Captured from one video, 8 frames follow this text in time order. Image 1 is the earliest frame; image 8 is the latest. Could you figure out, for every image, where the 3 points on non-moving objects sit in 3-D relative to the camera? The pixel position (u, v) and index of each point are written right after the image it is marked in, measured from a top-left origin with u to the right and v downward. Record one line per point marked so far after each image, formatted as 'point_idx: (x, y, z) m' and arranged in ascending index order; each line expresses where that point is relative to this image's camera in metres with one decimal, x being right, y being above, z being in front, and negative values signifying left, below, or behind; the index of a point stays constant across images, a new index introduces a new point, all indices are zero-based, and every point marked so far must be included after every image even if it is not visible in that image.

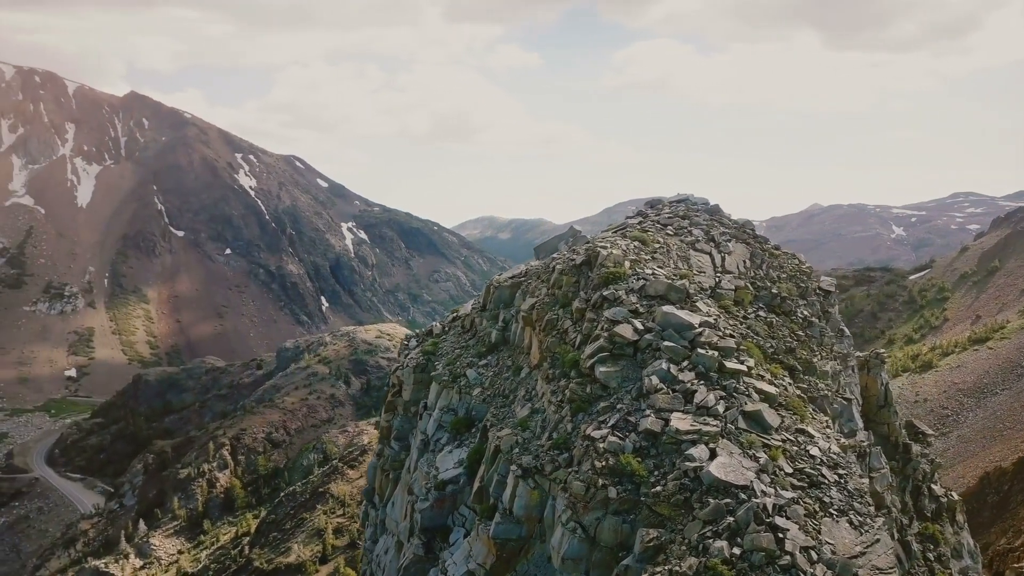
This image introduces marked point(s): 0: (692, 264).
0: (+4.1, +0.5, +18.1) m
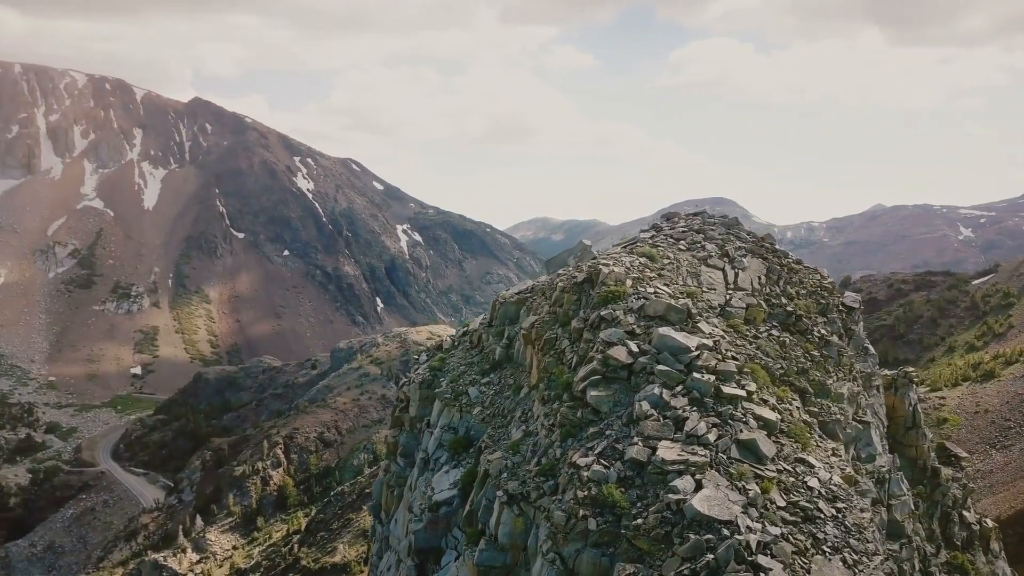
0: (+4.2, +0.2, +17.6) m
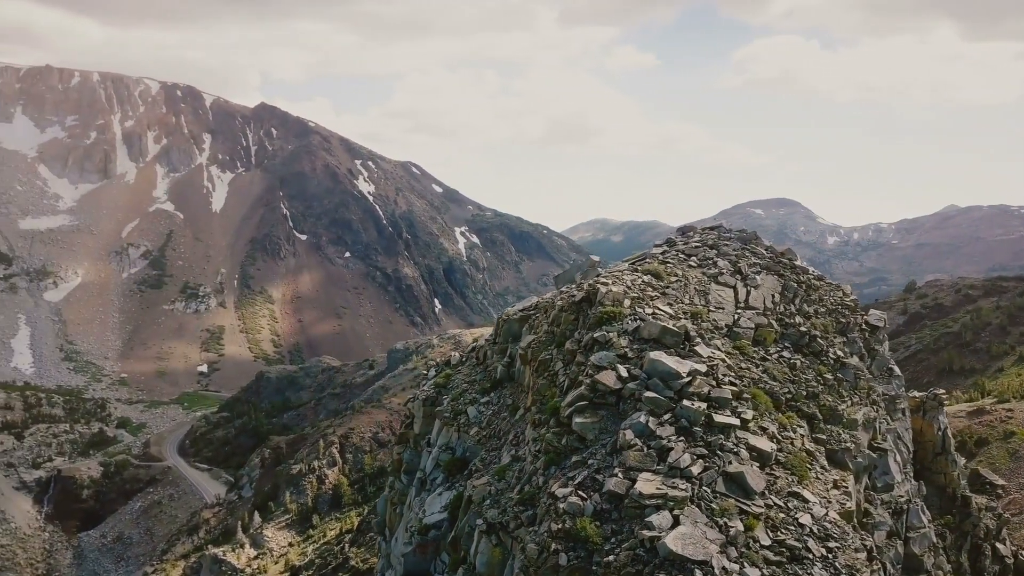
0: (+4.2, -0.2, +17.0) m
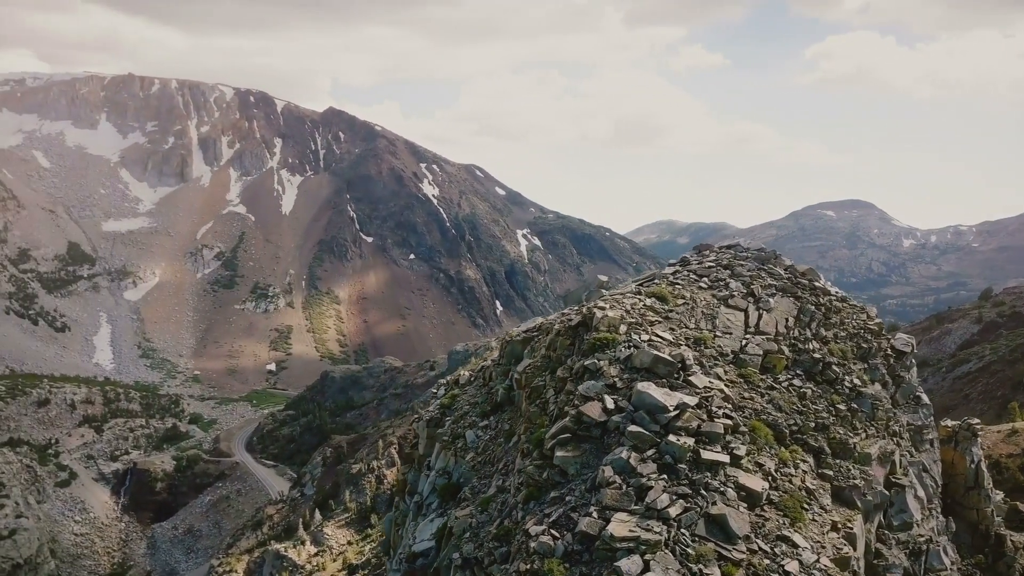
0: (+4.2, -0.7, +16.4) m
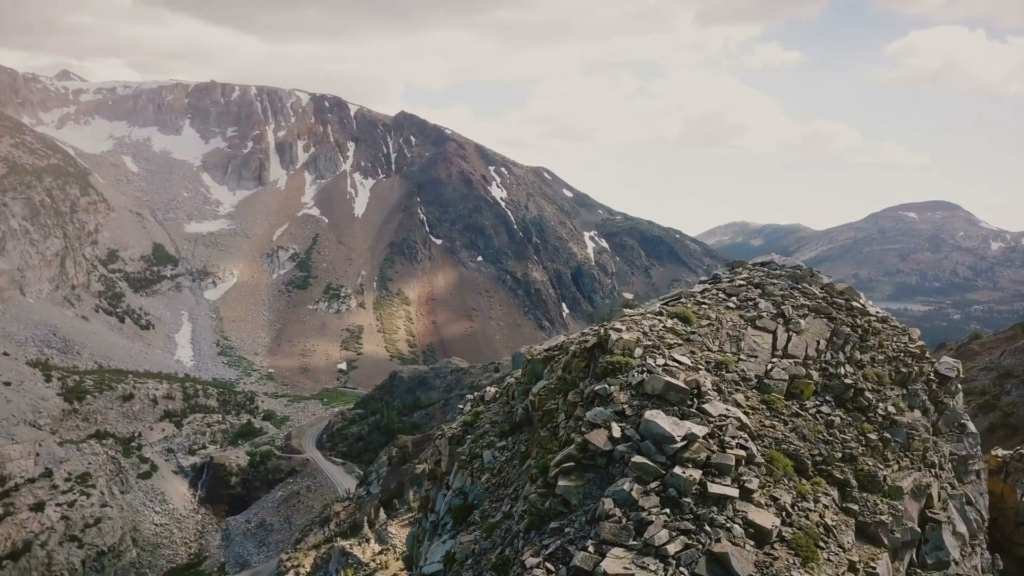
0: (+4.6, -1.2, +15.8) m
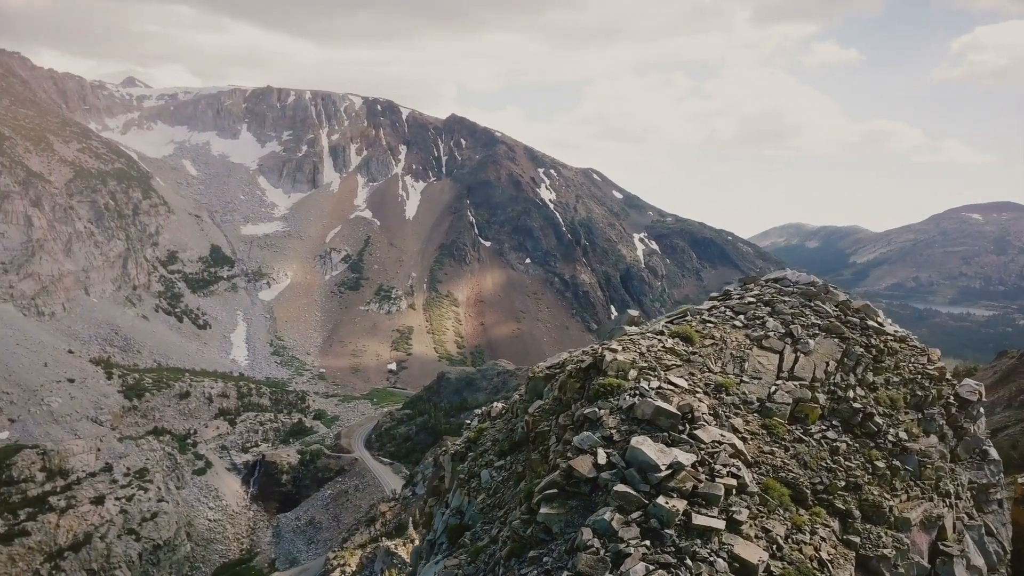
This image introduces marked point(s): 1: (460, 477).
0: (+4.5, -1.5, +15.3) m
1: (-1.1, -4.0, +16.8) m
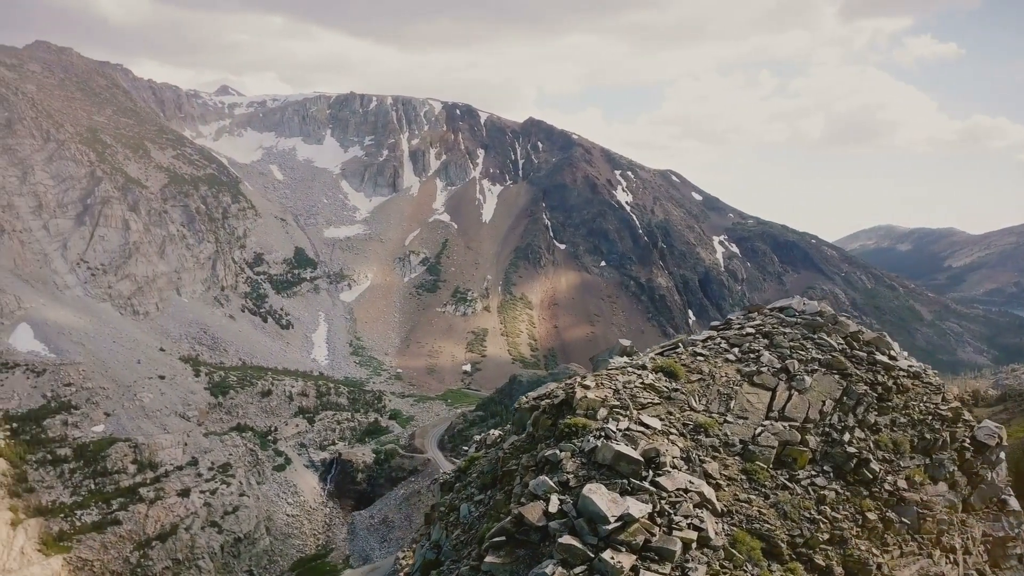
0: (+4.0, -2.1, +14.4) m
1: (-1.4, -4.6, +16.4) m
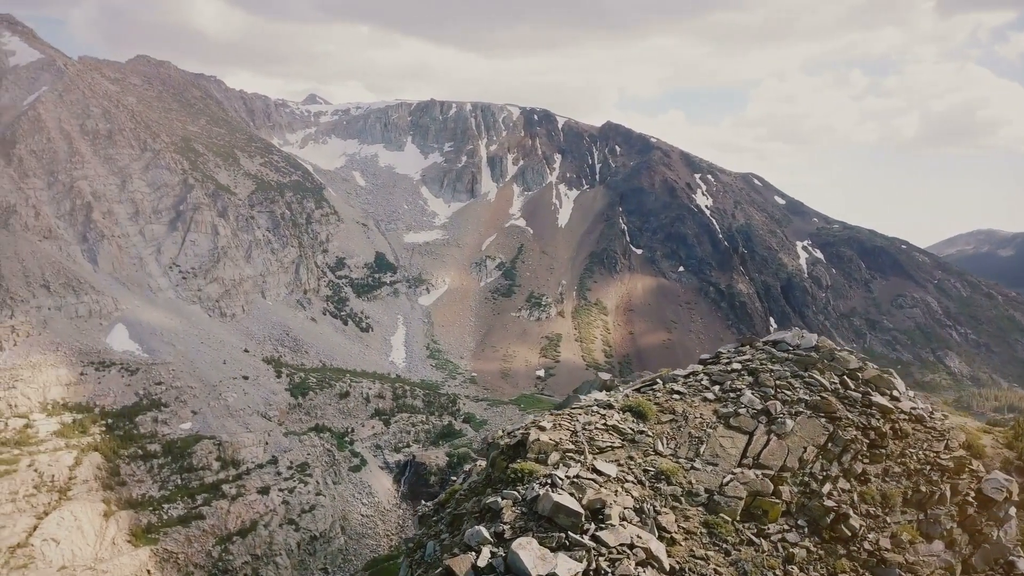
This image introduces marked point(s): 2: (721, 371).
0: (+3.2, -2.8, +13.5) m
1: (-2.0, -5.2, +16.0) m
2: (+4.3, -1.5, +16.0) m
